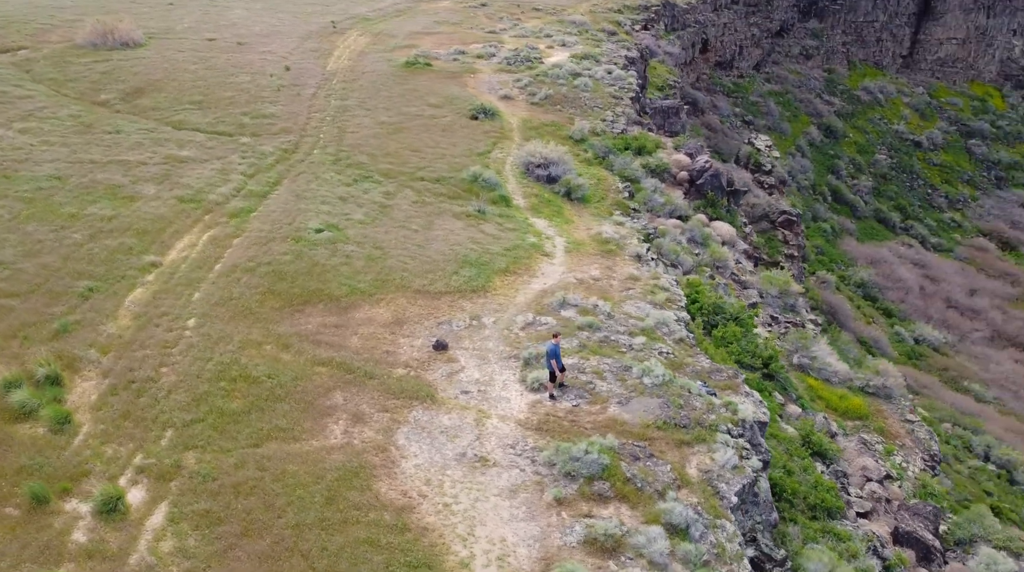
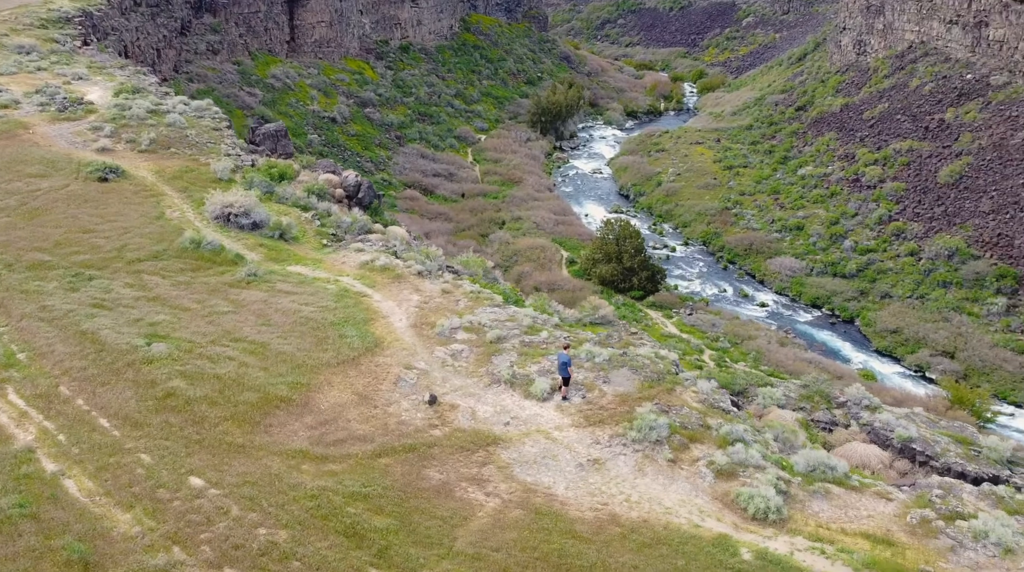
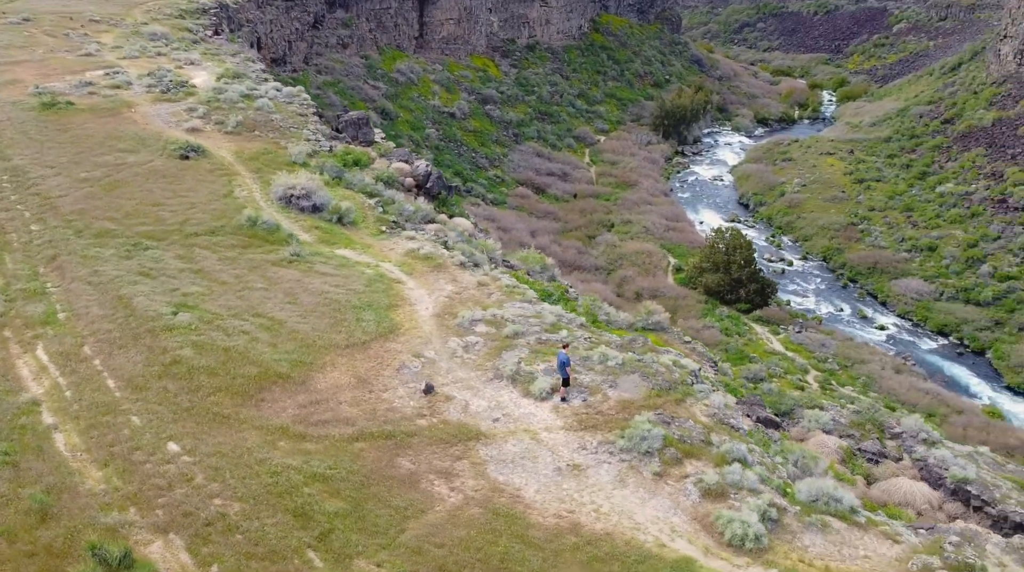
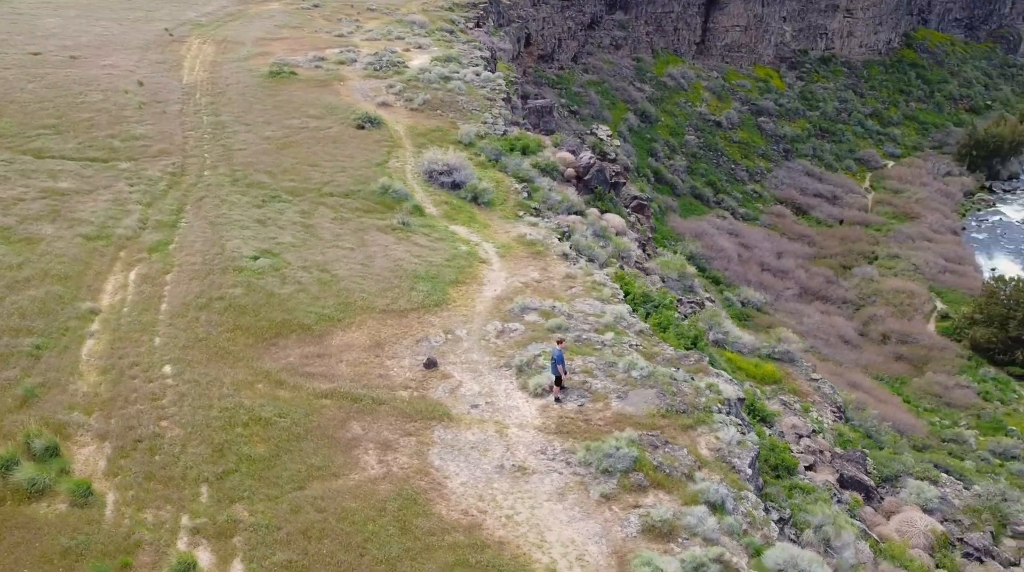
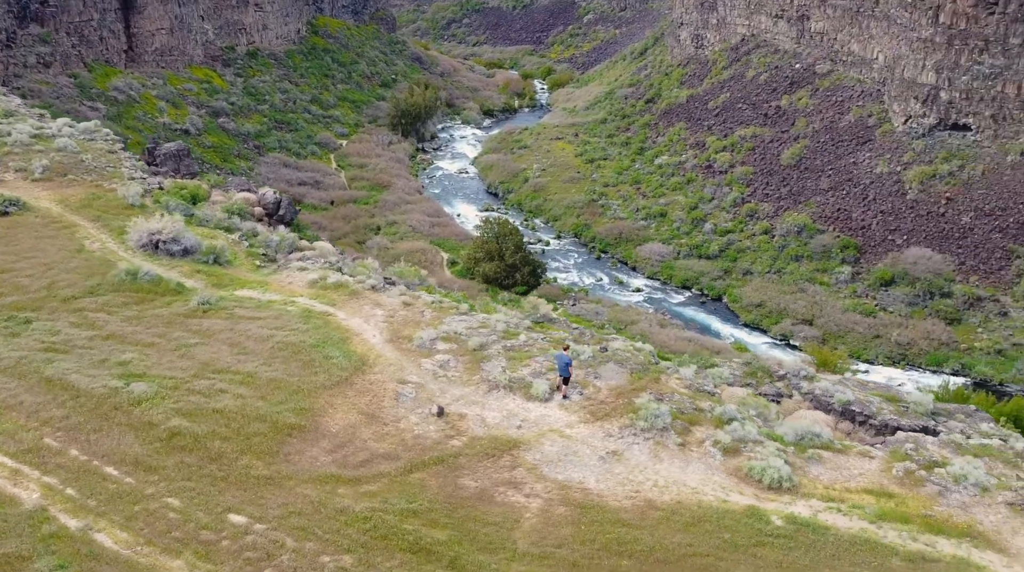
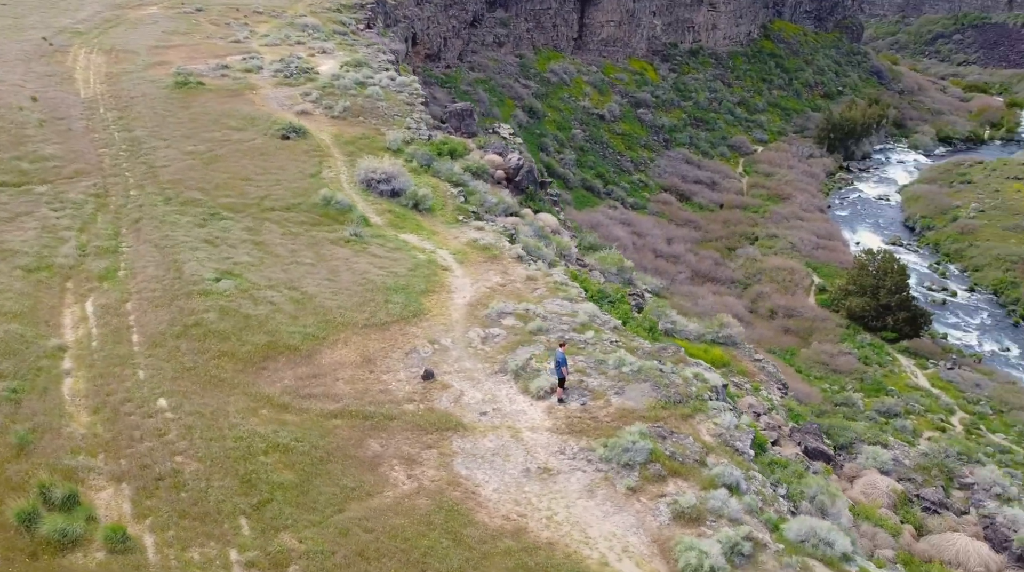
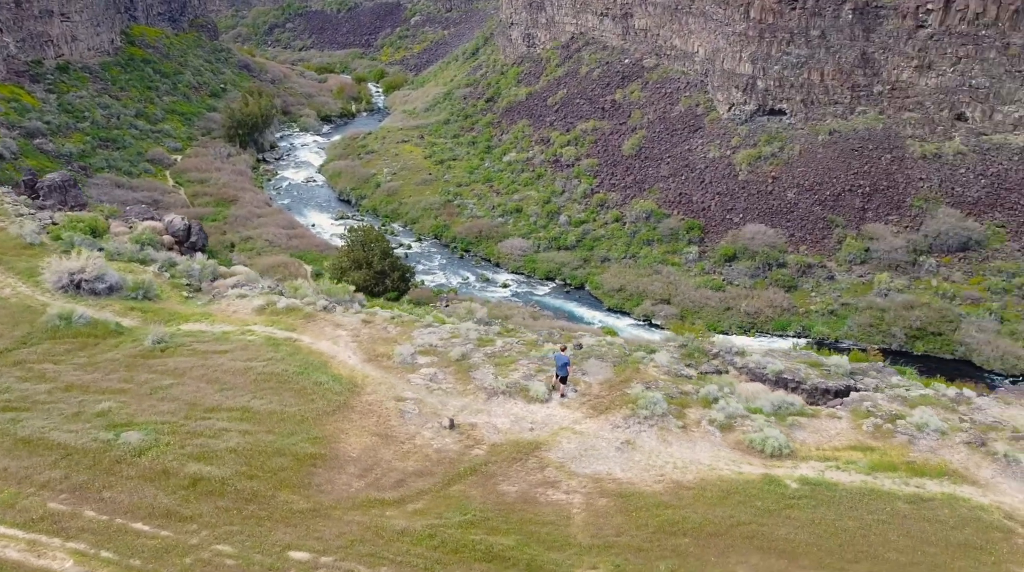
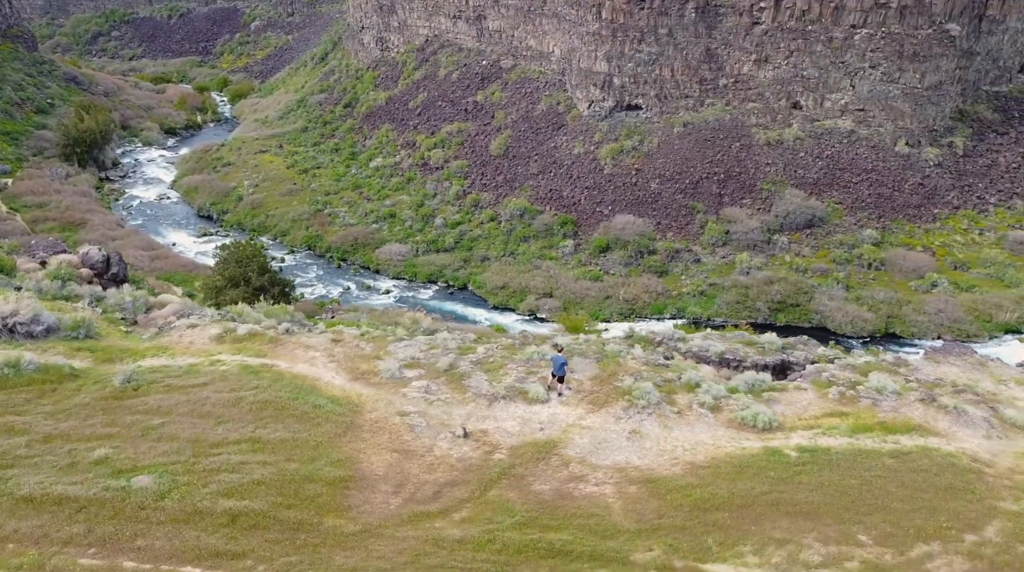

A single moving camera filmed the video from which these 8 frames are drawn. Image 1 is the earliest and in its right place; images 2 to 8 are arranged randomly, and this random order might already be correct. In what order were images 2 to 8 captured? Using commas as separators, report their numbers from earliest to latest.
4, 6, 3, 2, 5, 7, 8
